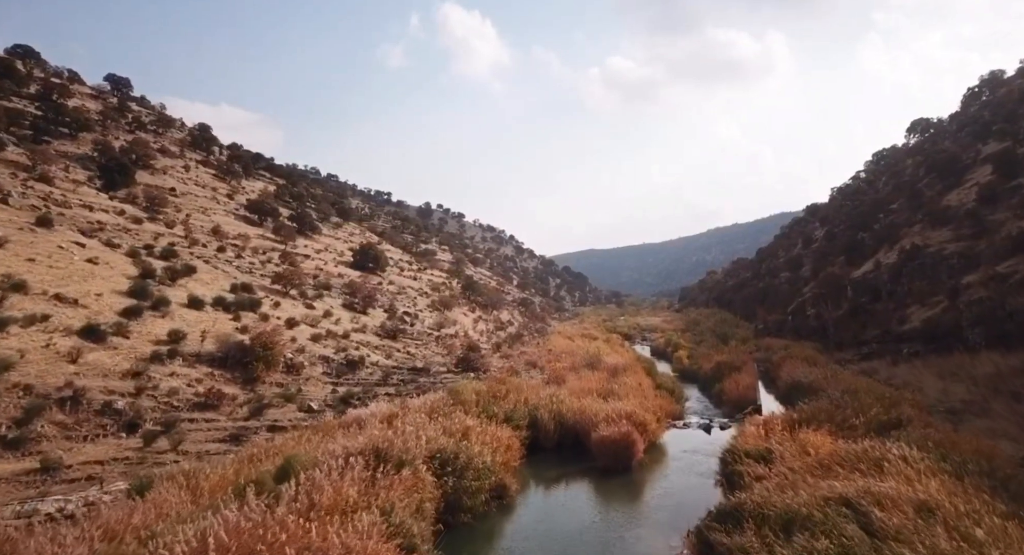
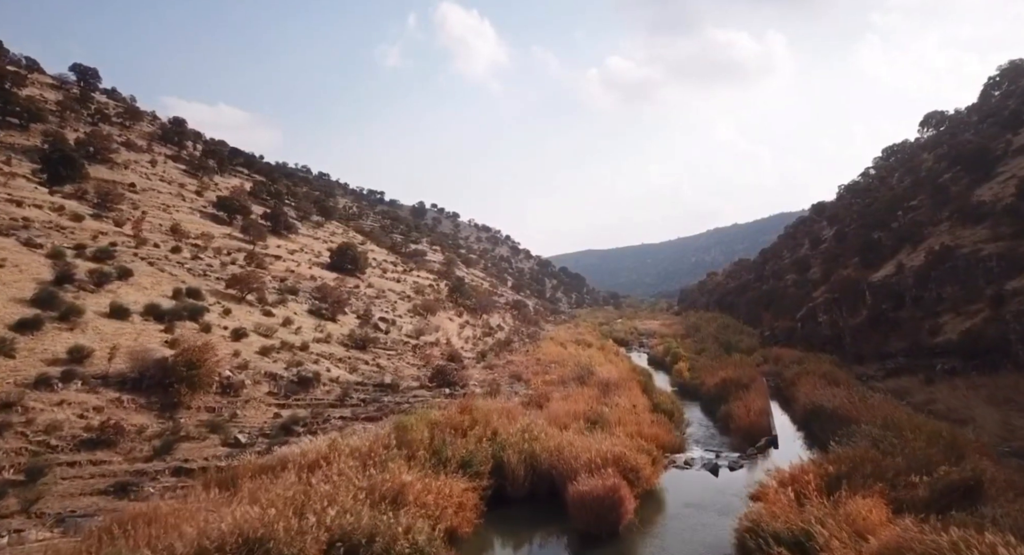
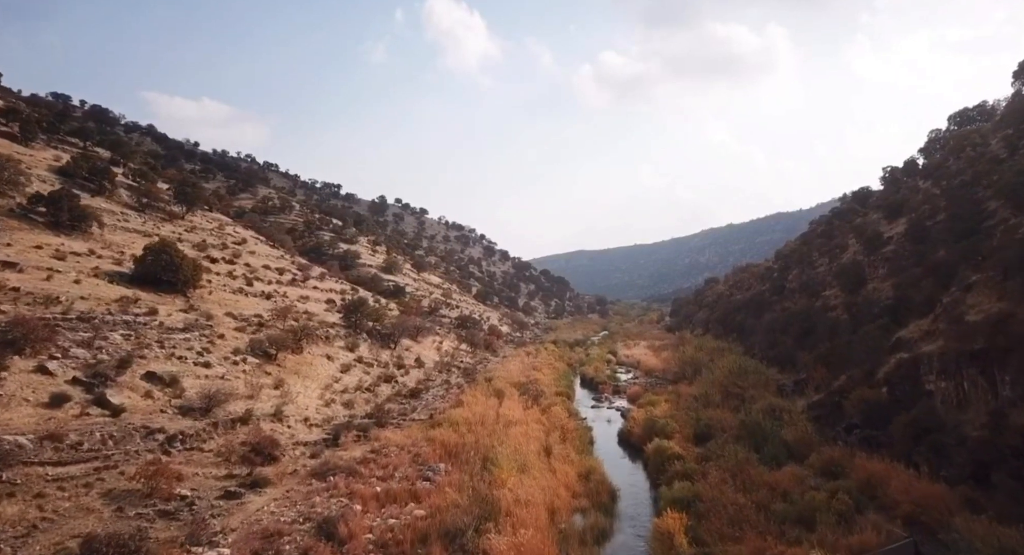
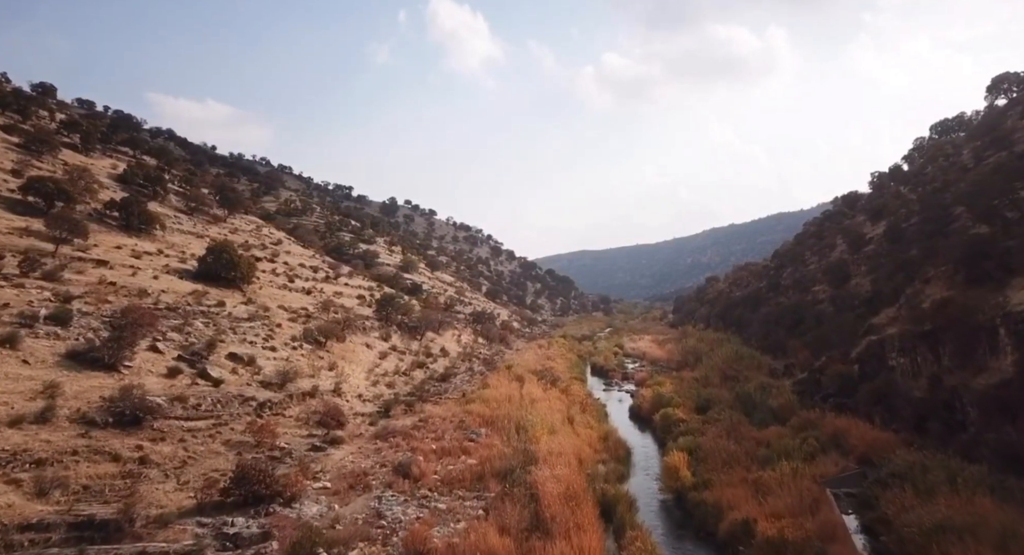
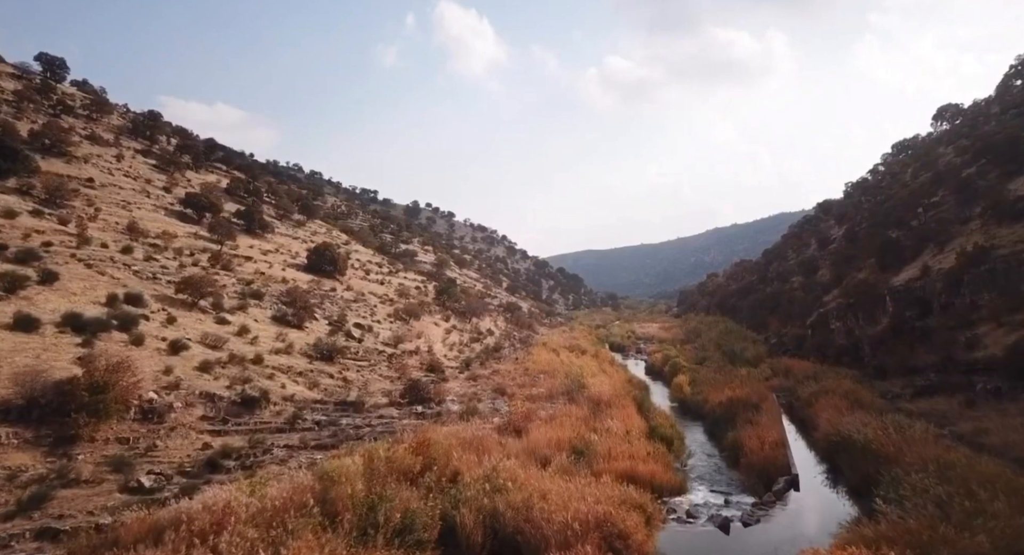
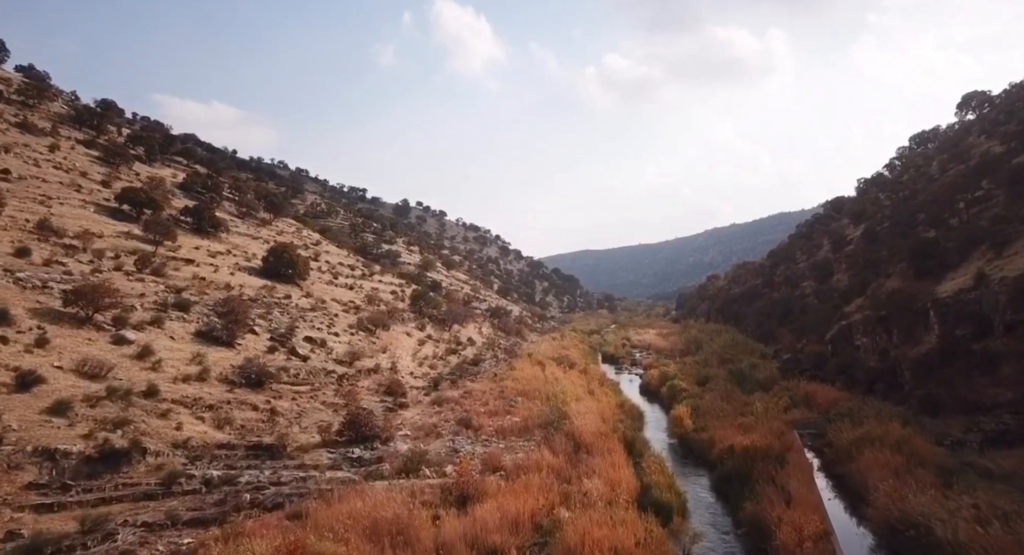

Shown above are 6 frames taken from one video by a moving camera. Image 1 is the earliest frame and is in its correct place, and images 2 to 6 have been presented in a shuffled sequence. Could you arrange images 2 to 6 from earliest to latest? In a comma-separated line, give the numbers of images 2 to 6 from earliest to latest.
2, 5, 6, 4, 3
